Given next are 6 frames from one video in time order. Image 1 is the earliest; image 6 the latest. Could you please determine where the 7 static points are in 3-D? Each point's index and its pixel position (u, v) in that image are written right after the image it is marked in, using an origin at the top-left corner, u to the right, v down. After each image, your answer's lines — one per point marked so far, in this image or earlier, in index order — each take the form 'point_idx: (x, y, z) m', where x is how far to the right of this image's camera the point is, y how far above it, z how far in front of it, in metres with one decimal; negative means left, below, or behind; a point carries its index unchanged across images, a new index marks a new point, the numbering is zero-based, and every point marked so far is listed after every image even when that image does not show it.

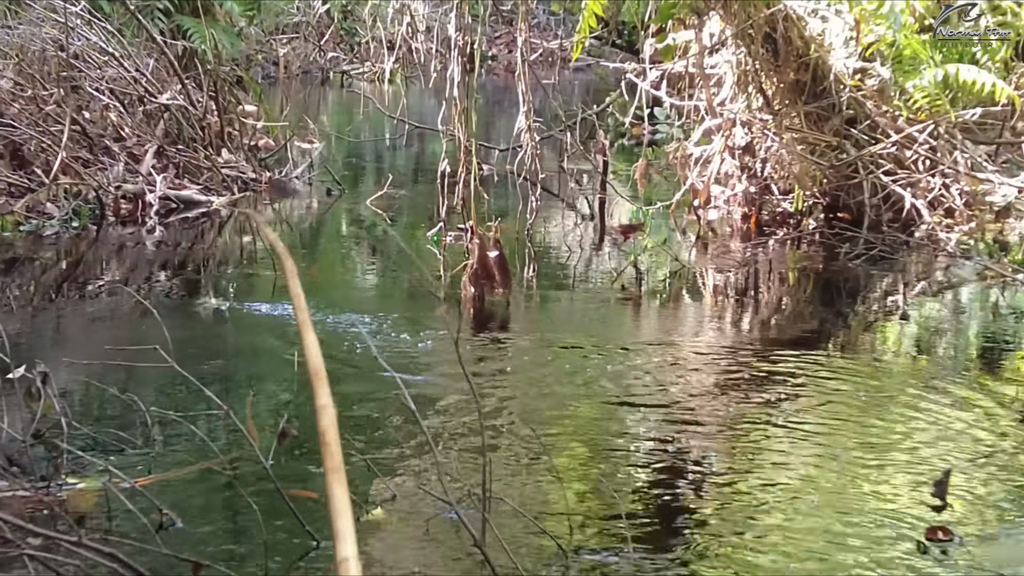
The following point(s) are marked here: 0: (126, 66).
0: (-1.4, +0.8, +5.5) m
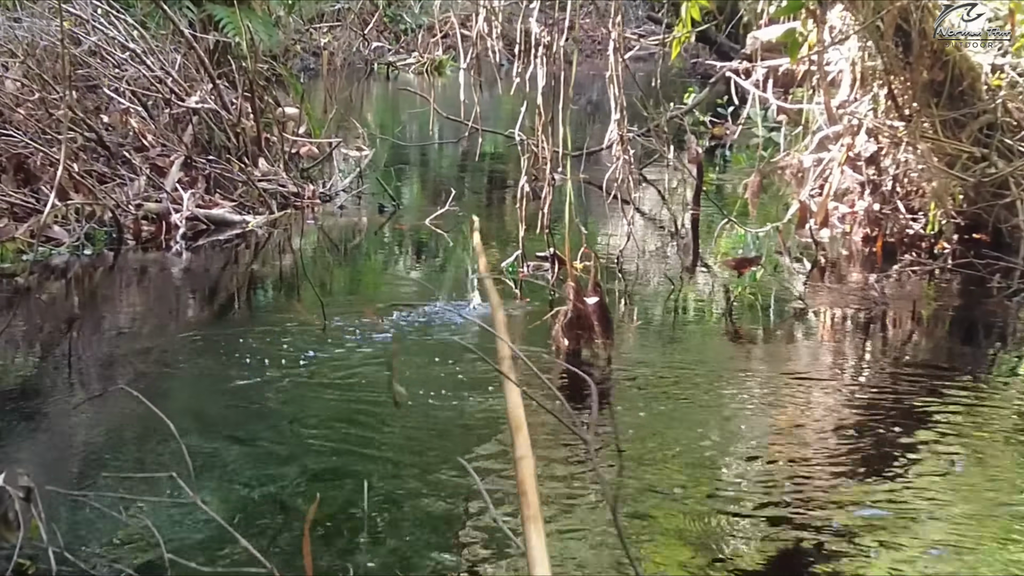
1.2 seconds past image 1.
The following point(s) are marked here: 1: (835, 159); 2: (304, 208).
0: (-1.1, +0.7, +4.8) m
1: (+0.9, +0.4, +4.5) m
2: (-0.7, +0.3, +5.1) m
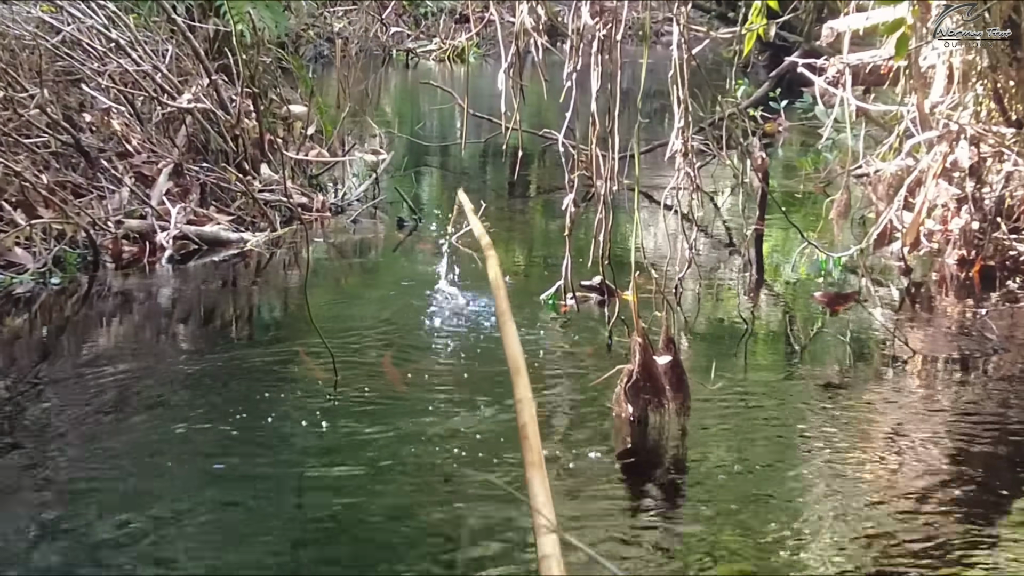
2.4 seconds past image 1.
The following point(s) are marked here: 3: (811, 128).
0: (-1.0, +0.6, +4.2) m
1: (+1.0, +0.3, +3.8) m
2: (-0.6, +0.2, +4.5) m
3: (+1.3, +0.7, +6.8) m
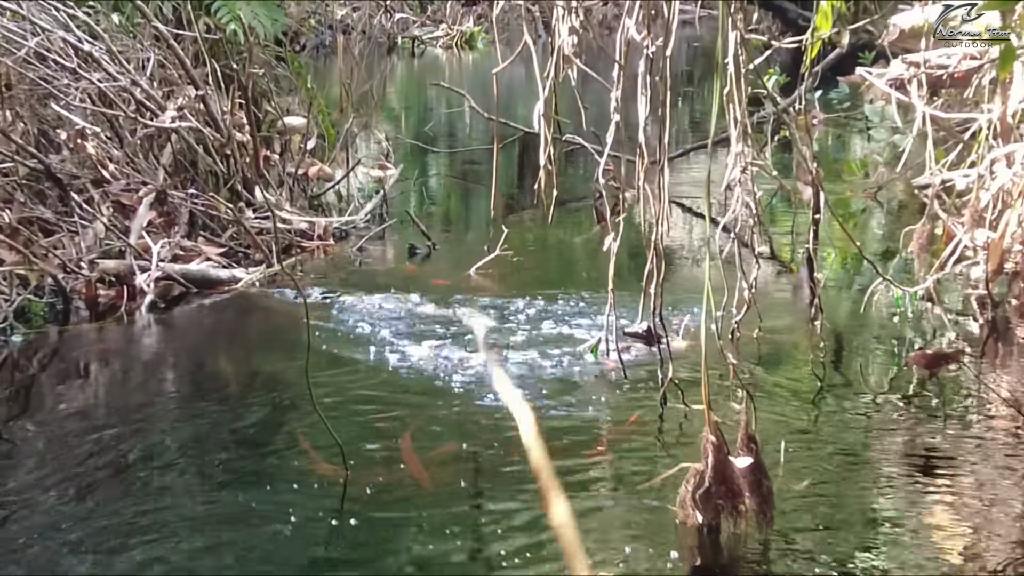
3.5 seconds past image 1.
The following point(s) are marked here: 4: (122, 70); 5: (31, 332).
0: (-1.0, +0.5, +3.8) m
1: (+1.1, +0.2, +3.4) m
2: (-0.5, +0.1, +4.0) m
3: (+1.4, +0.7, +6.3) m
4: (-1.0, +0.5, +3.8) m
5: (-1.0, -0.1, +3.2) m
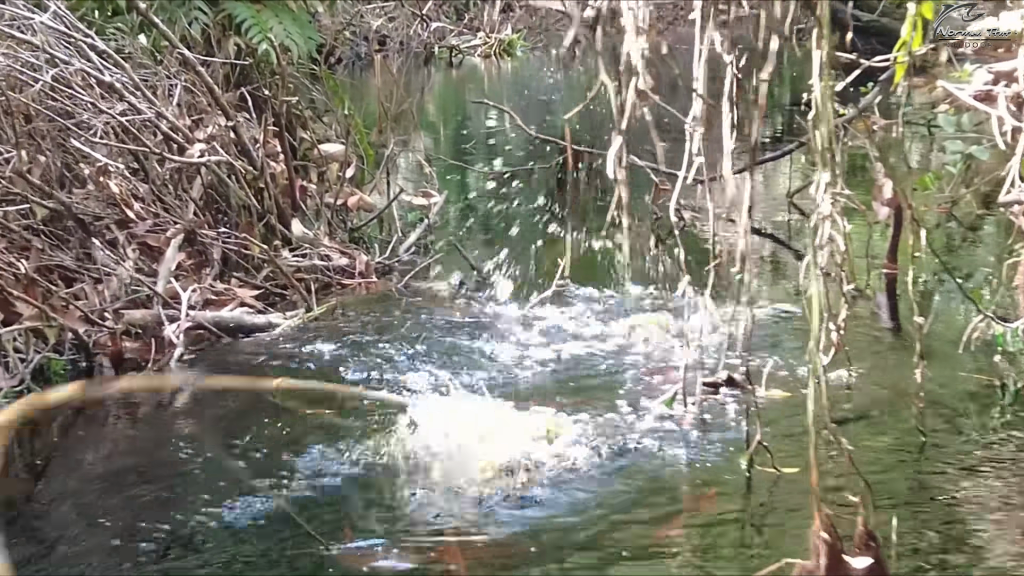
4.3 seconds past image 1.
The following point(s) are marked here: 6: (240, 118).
0: (-0.8, +0.4, +3.5) m
1: (+1.2, +0.2, +3.1) m
2: (-0.4, 0.0, +3.8) m
3: (+1.5, +0.6, +6.0) m
4: (-0.8, +0.4, +3.6) m
5: (-0.9, -0.2, +3.0) m
6: (-0.7, +0.4, +3.8) m
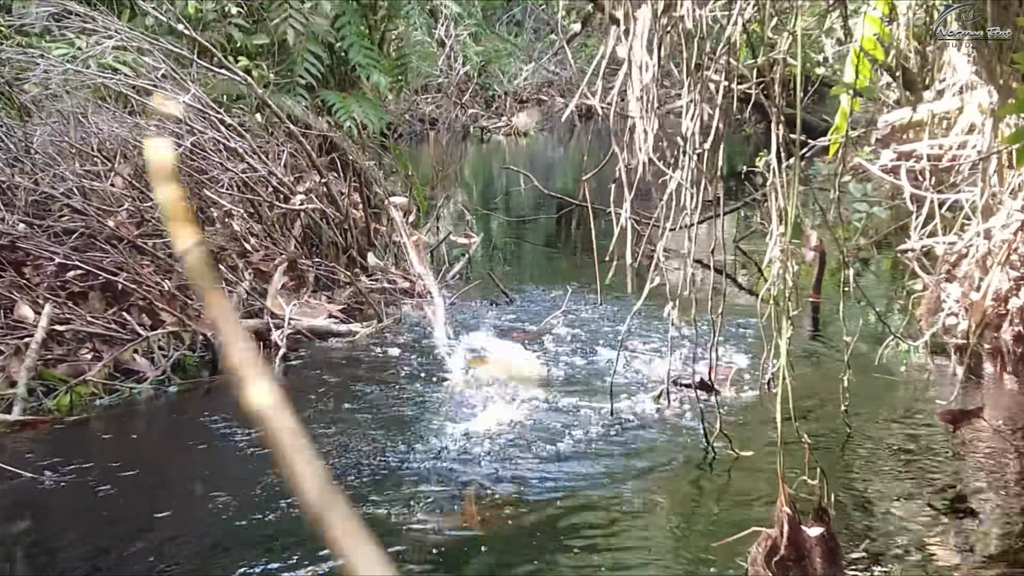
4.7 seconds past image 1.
0: (-0.8, +0.4, +4.7) m
1: (+1.2, +0.1, +4.1) m
2: (-0.3, 0.0, +4.9) m
3: (+1.7, +0.4, +7.0) m
4: (-0.8, +0.4, +4.7) m
5: (-0.8, -0.2, +4.1) m
6: (-0.6, +0.4, +5.0) m
